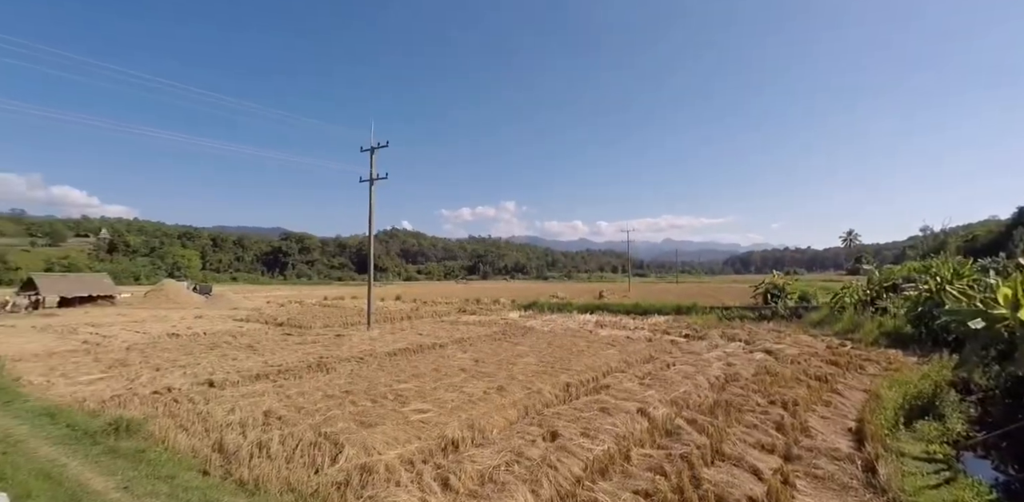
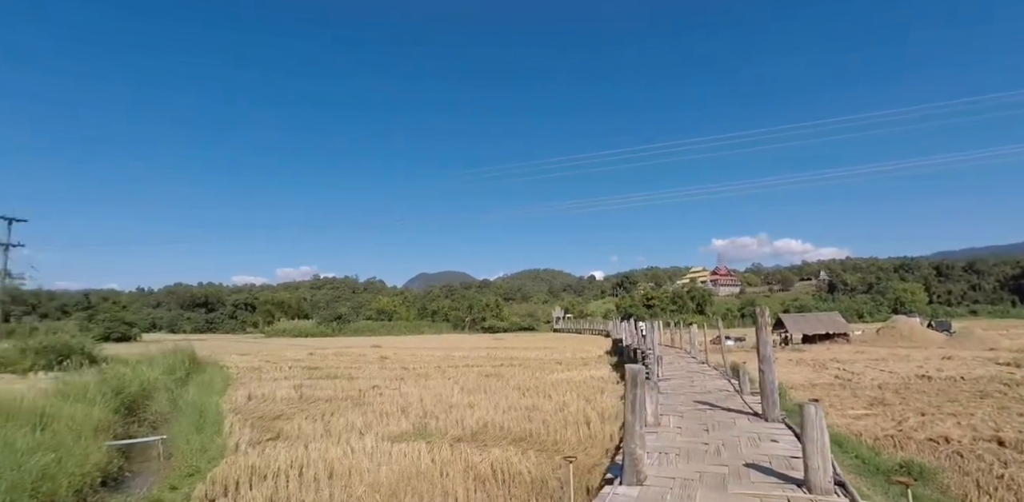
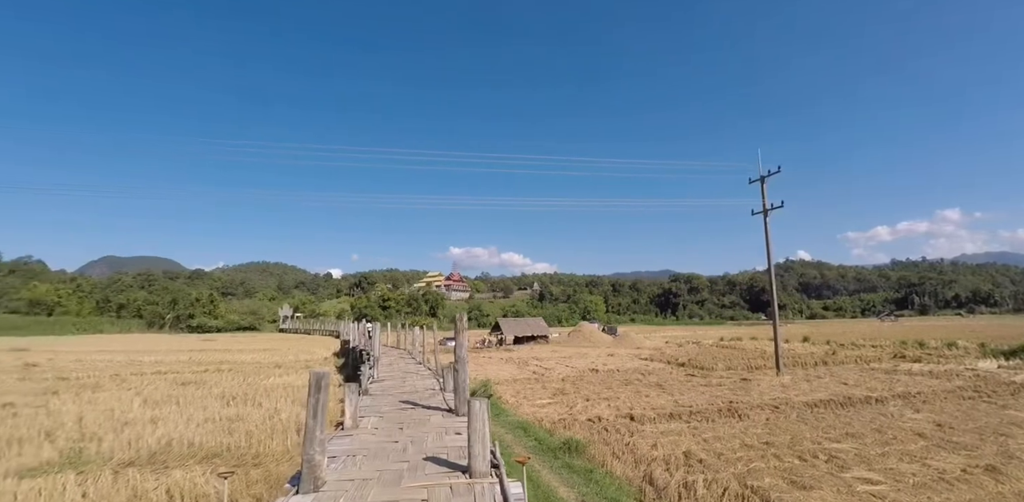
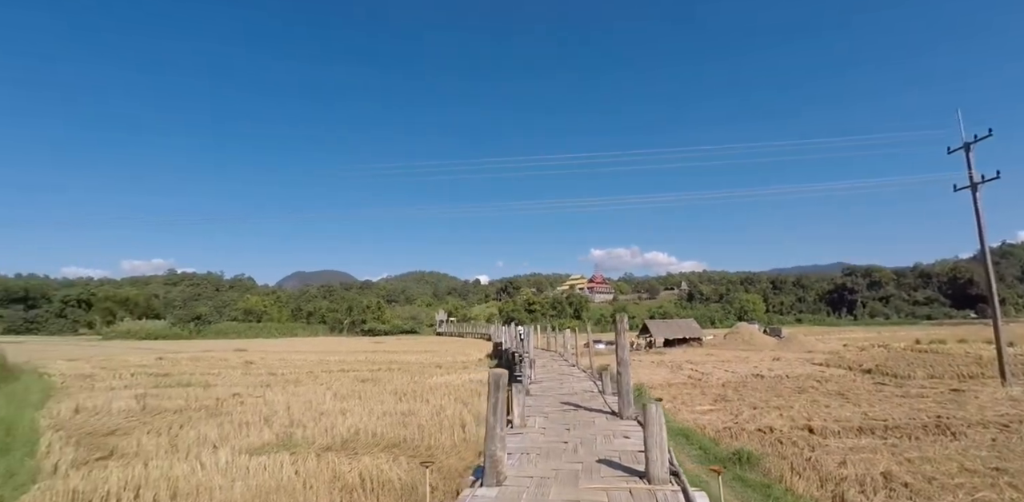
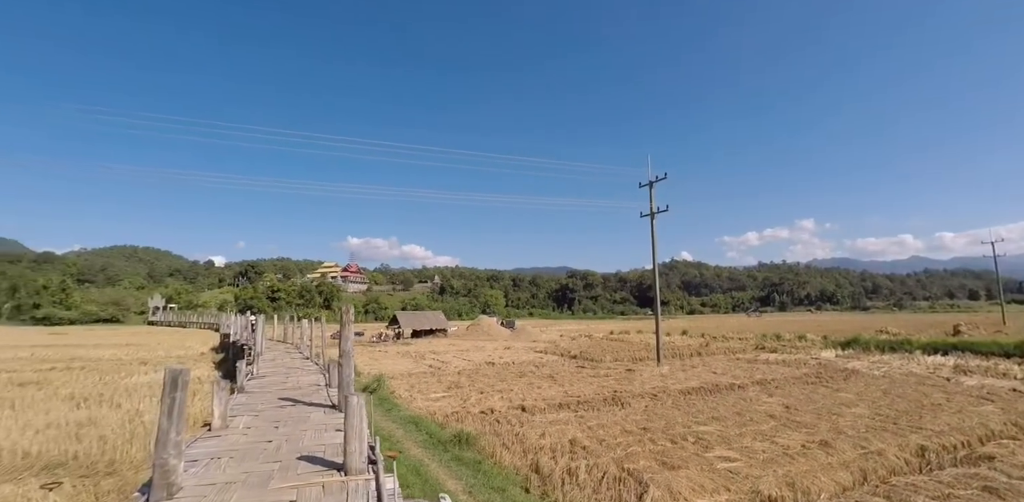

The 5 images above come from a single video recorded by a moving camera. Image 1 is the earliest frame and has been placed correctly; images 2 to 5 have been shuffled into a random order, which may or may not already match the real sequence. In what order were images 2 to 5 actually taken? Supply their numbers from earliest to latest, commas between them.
5, 3, 4, 2
